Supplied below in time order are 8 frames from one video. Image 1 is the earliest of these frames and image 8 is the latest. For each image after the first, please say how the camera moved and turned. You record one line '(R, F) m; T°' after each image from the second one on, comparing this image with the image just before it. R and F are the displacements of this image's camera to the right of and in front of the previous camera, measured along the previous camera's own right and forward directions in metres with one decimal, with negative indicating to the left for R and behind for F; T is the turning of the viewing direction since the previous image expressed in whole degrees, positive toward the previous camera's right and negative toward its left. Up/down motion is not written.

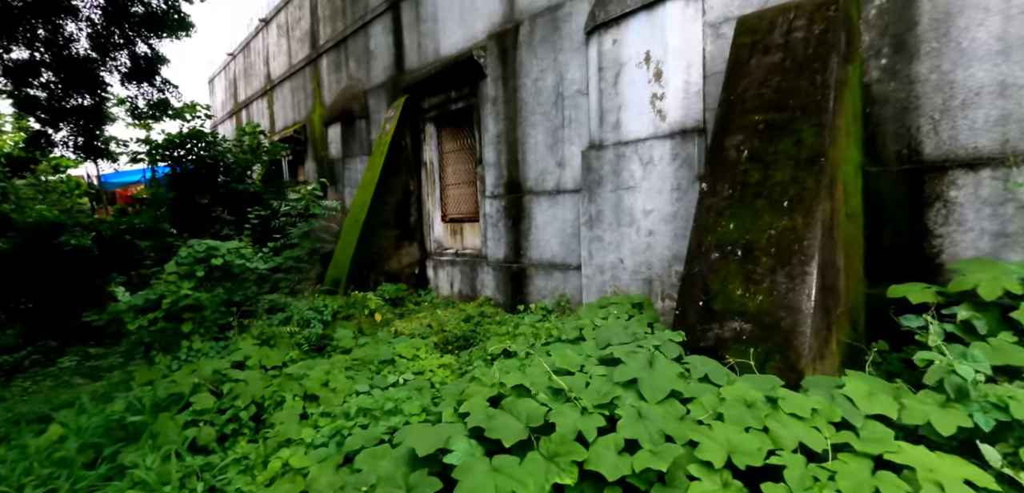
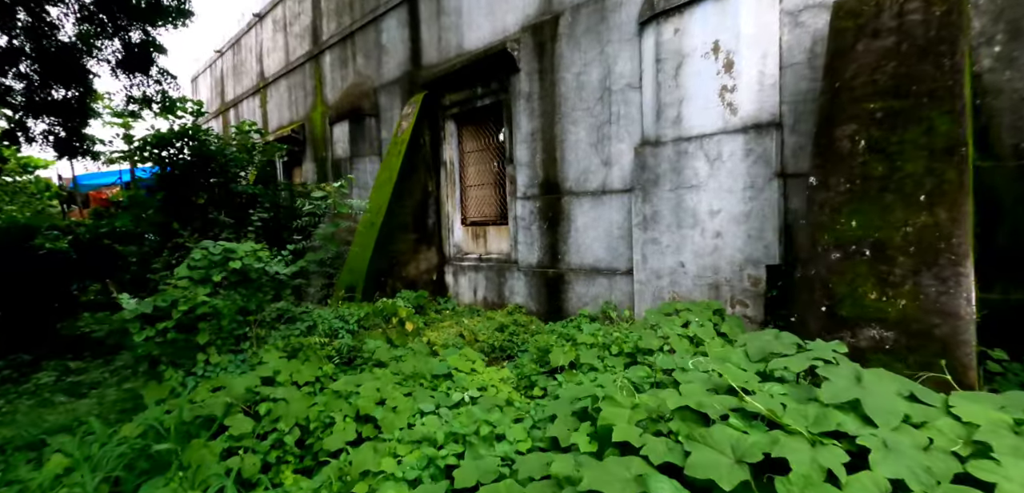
(-0.6, +0.3) m; +3°
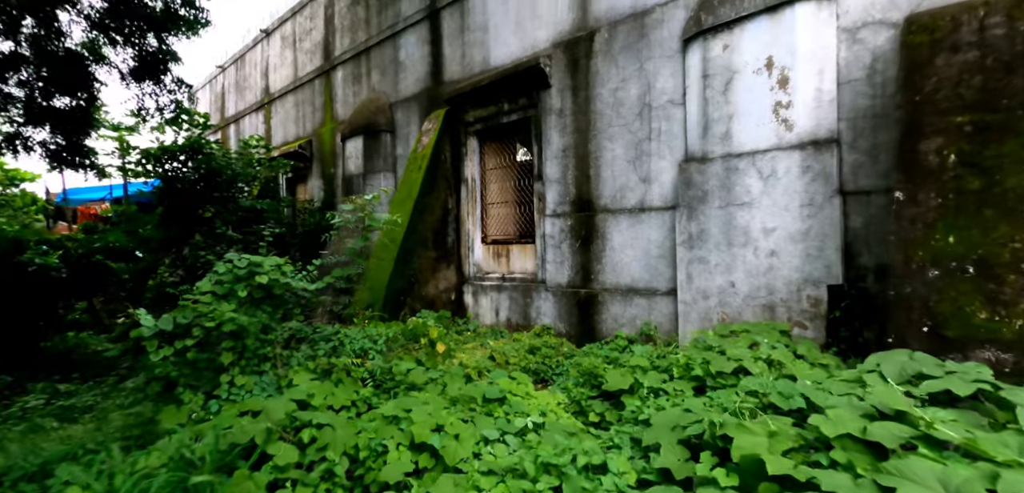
(-0.4, +0.2) m; +2°
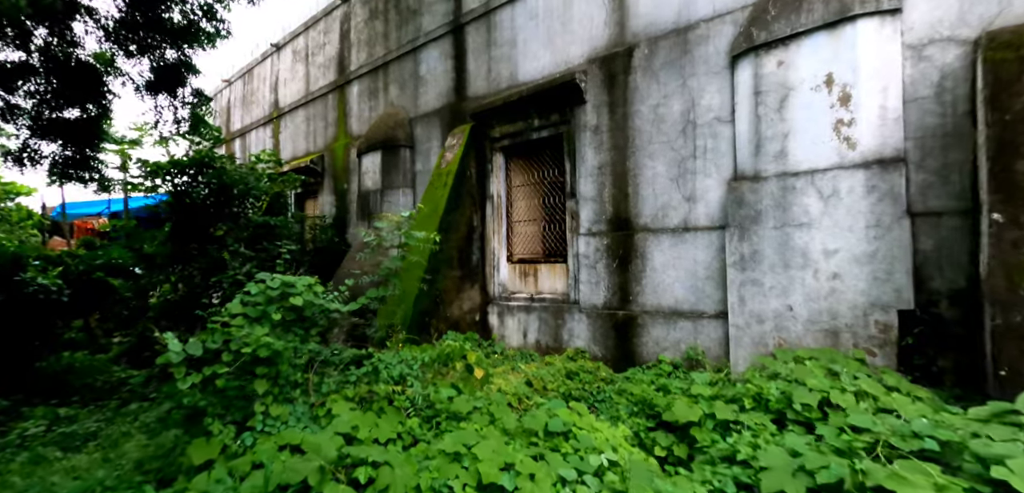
(-0.4, +0.2) m; +1°
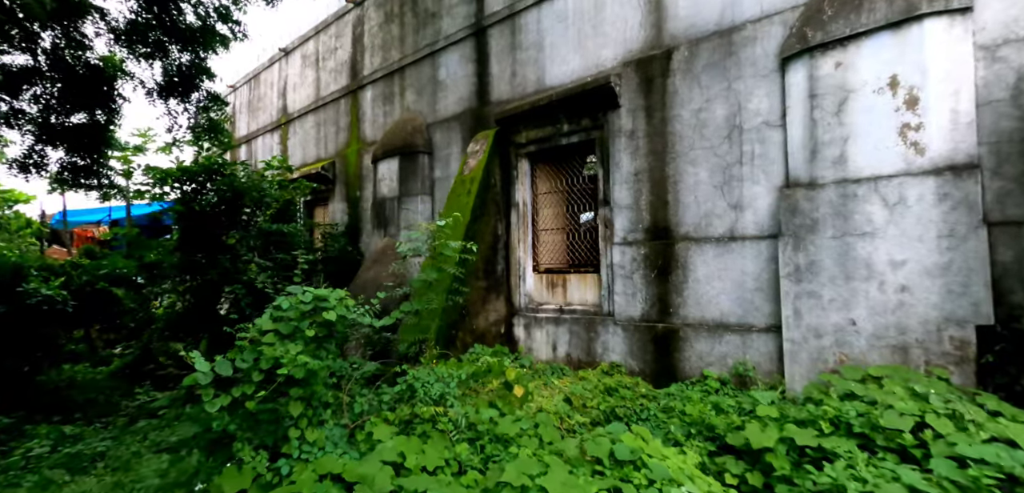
(-0.3, +0.2) m; +1°
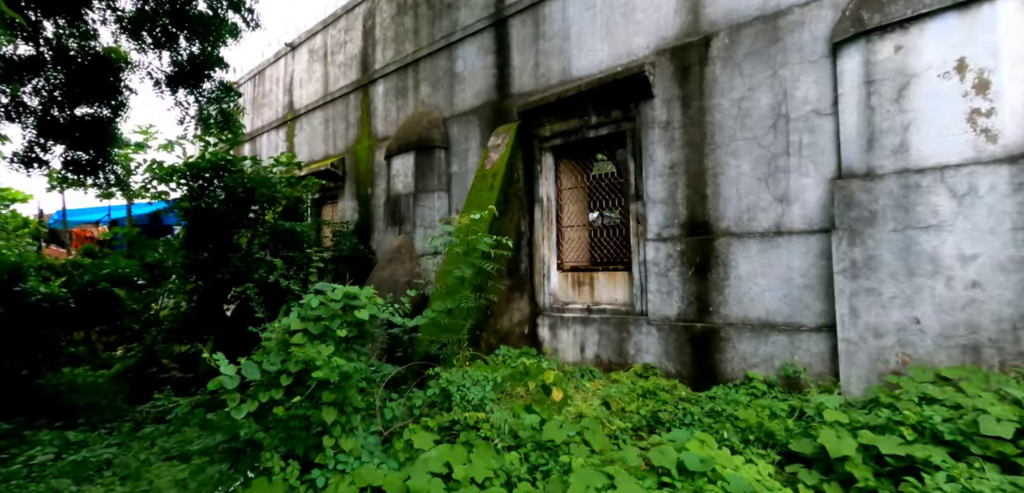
(-0.3, +0.2) m; 0°
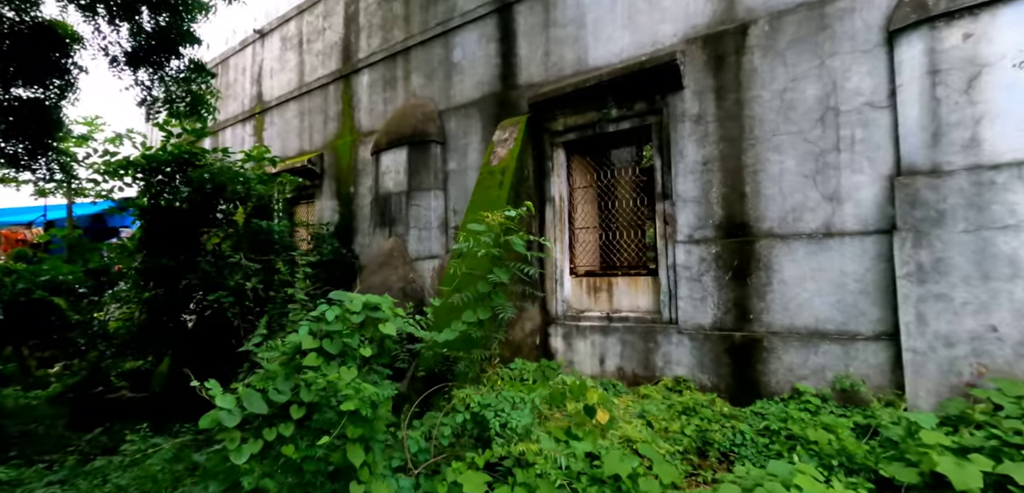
(-0.5, +0.5) m; +5°
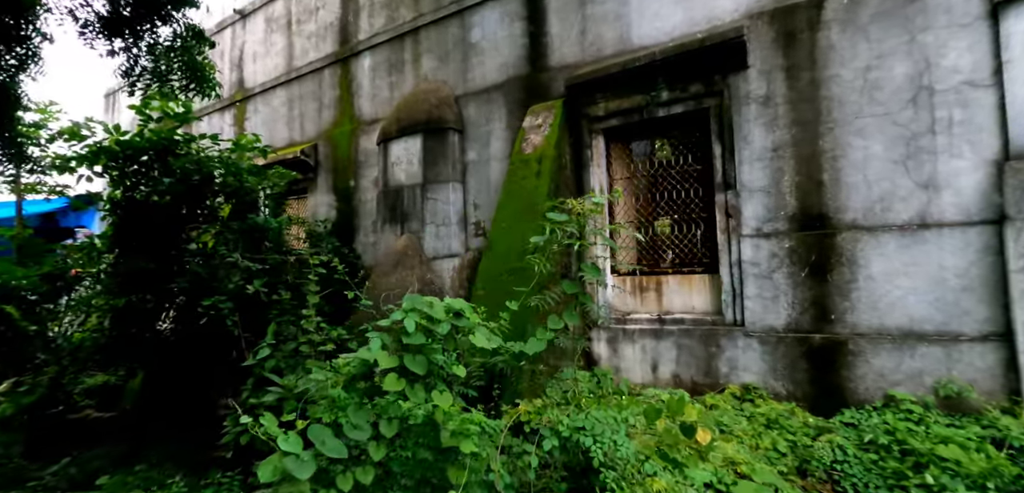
(-0.6, +0.5) m; +4°
